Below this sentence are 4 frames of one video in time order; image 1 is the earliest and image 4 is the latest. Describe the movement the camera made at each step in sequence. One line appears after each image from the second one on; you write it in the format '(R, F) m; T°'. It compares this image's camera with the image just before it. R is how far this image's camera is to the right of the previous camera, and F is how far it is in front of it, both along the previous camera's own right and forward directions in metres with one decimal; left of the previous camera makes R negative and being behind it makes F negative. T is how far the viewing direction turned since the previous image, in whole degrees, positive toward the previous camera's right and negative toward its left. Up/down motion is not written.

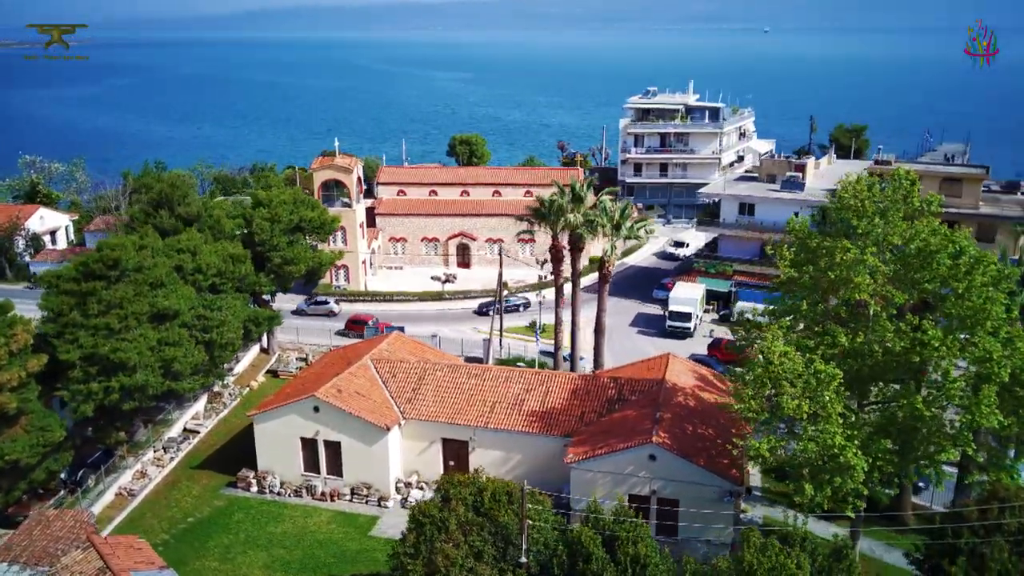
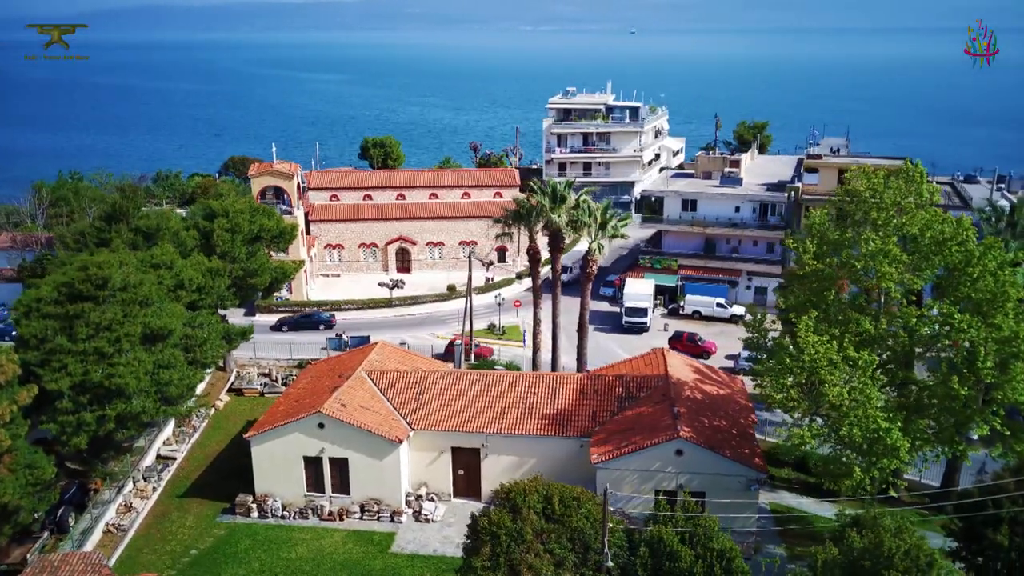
(-5.3, +0.7) m; +8°
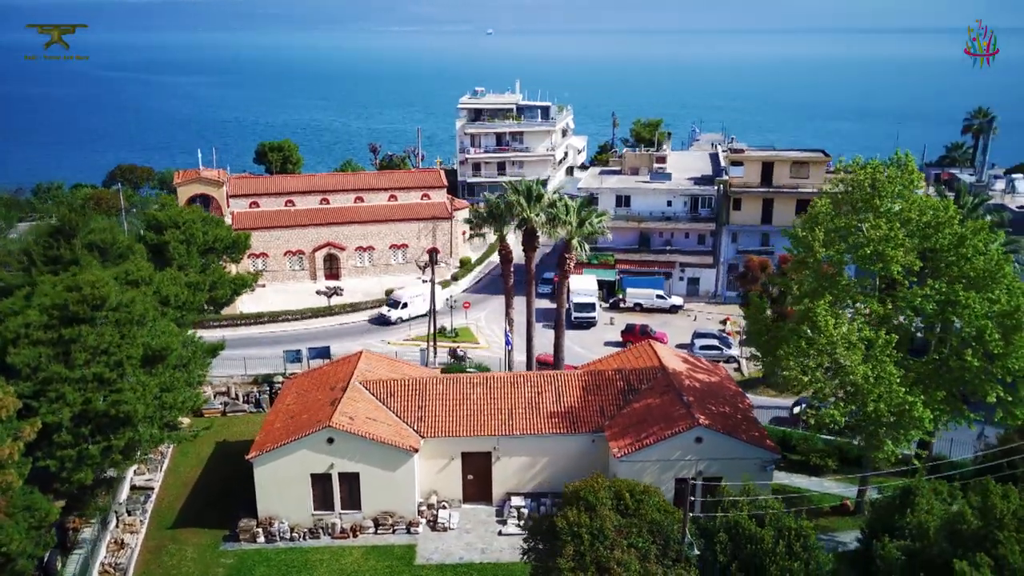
(-5.8, +0.6) m; +9°
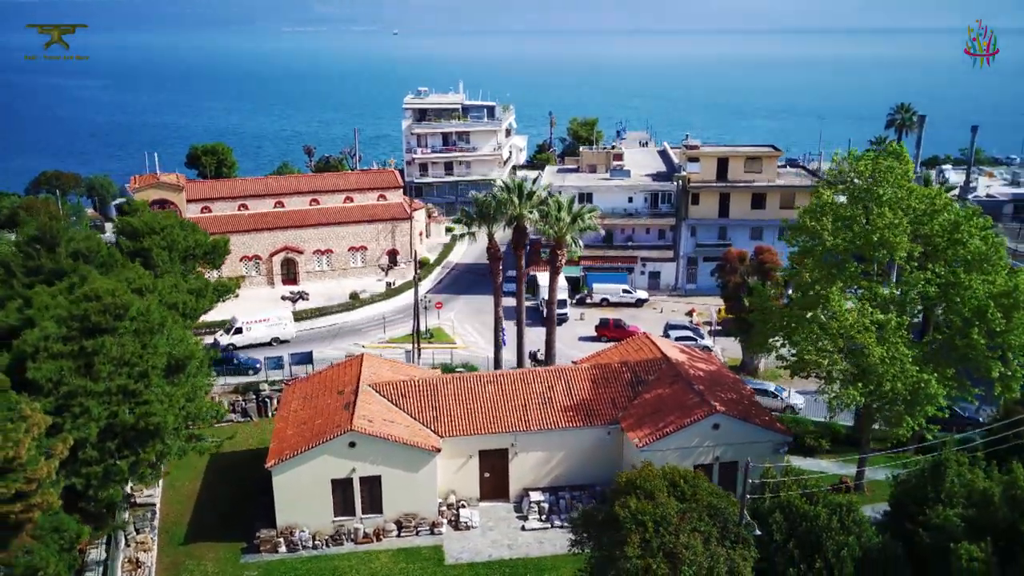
(-4.2, +0.1) m; +6°
